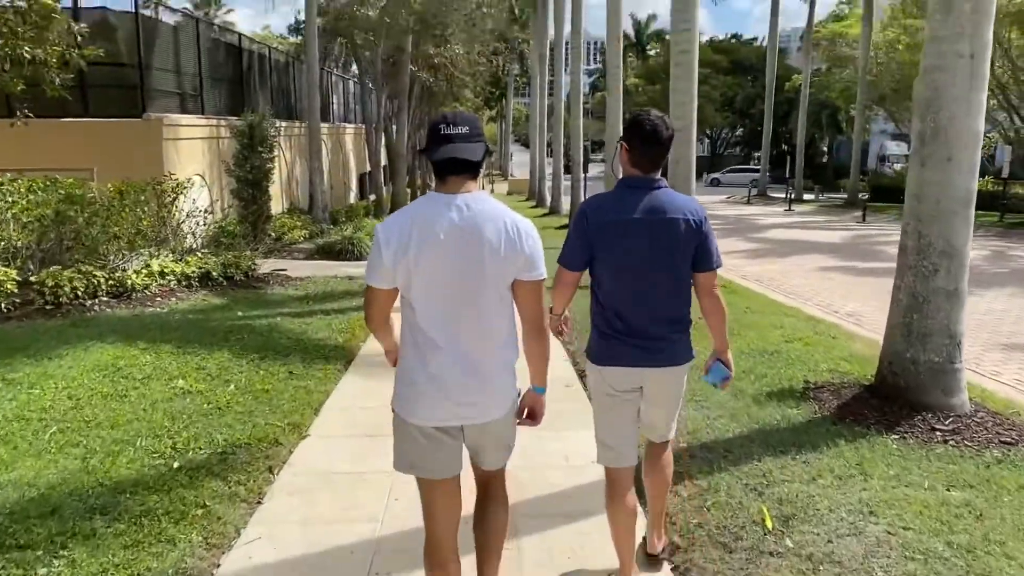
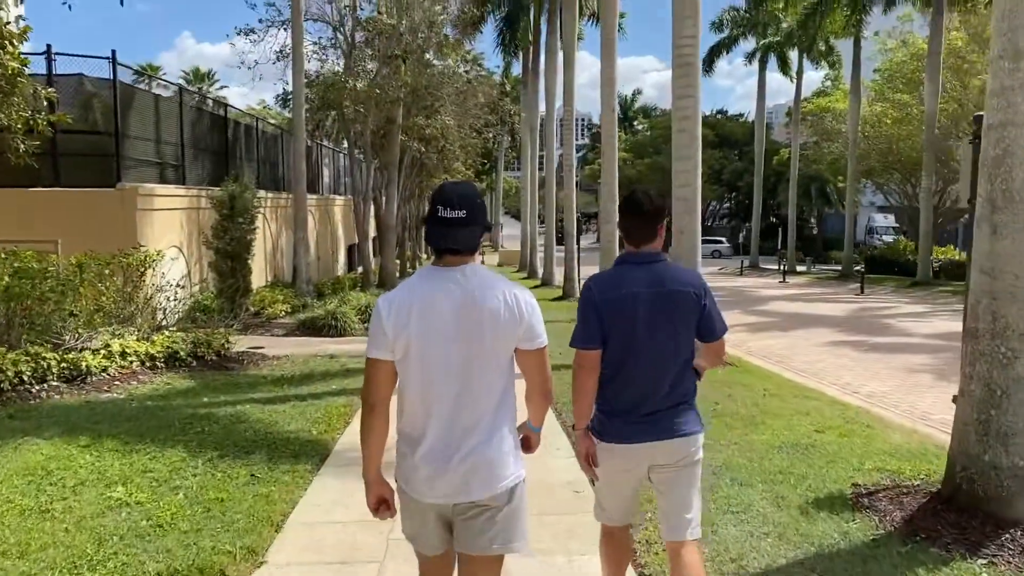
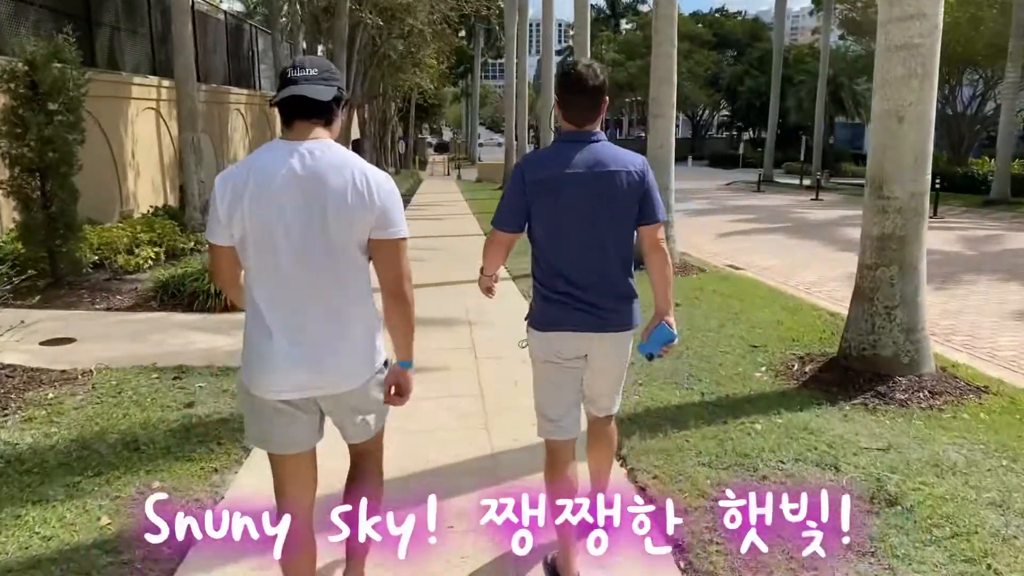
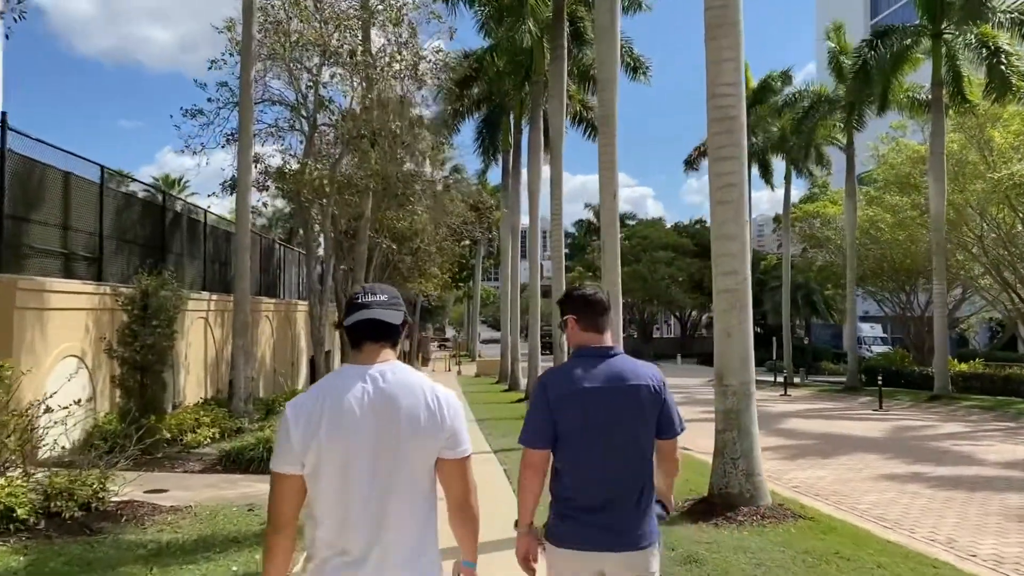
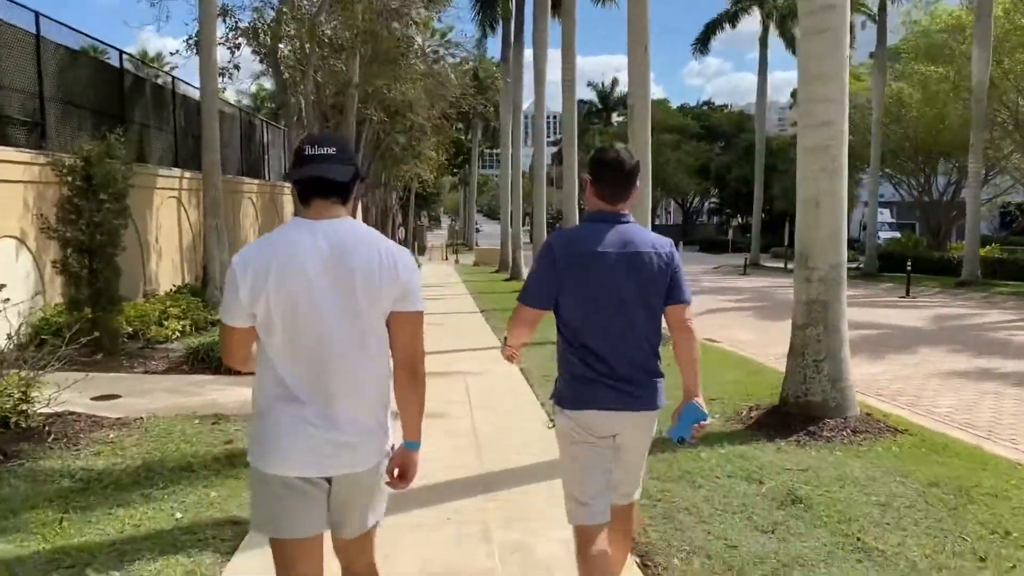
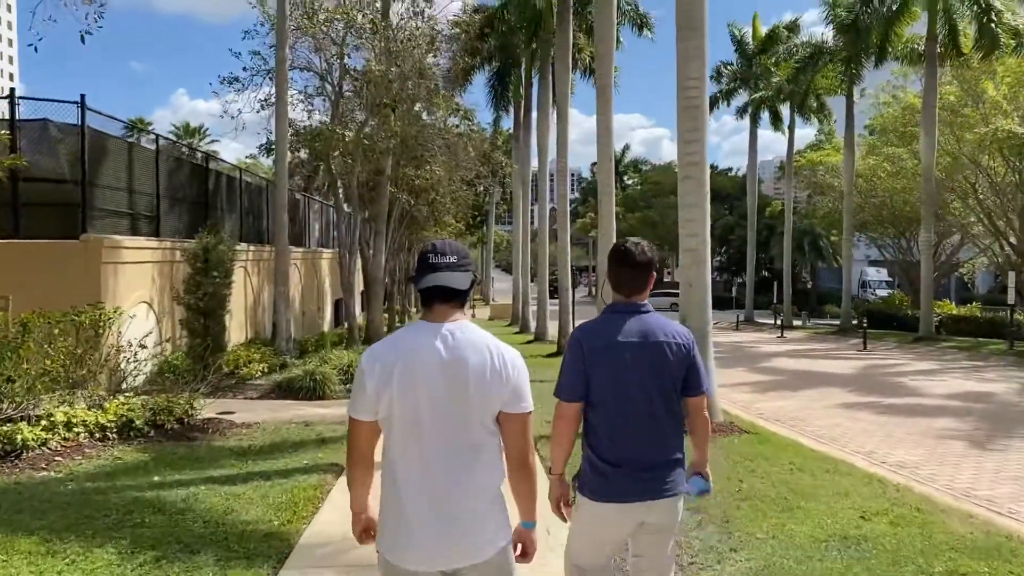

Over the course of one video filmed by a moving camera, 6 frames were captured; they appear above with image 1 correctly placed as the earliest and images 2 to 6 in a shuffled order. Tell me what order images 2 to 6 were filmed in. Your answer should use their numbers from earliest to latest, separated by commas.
2, 6, 4, 5, 3
